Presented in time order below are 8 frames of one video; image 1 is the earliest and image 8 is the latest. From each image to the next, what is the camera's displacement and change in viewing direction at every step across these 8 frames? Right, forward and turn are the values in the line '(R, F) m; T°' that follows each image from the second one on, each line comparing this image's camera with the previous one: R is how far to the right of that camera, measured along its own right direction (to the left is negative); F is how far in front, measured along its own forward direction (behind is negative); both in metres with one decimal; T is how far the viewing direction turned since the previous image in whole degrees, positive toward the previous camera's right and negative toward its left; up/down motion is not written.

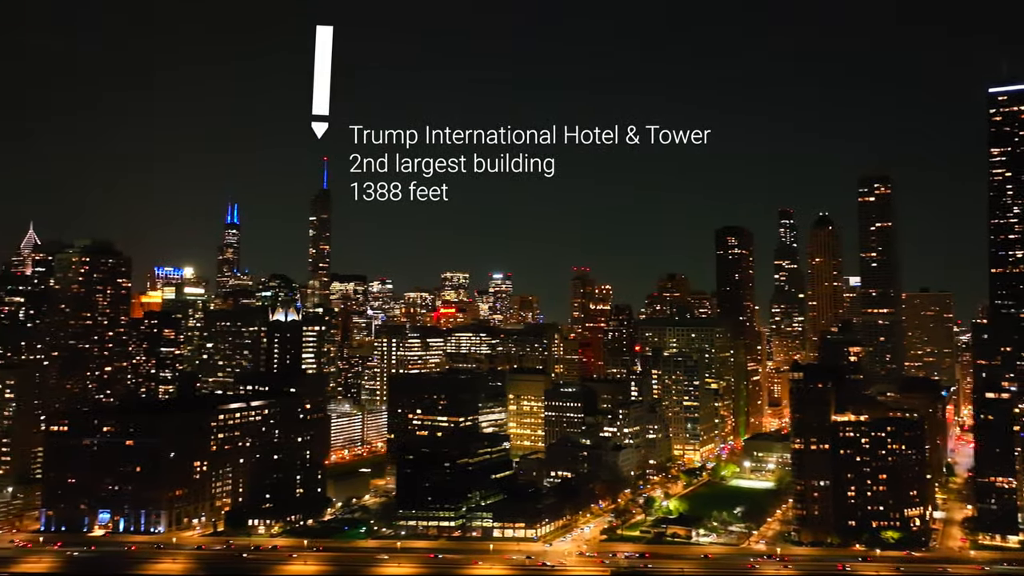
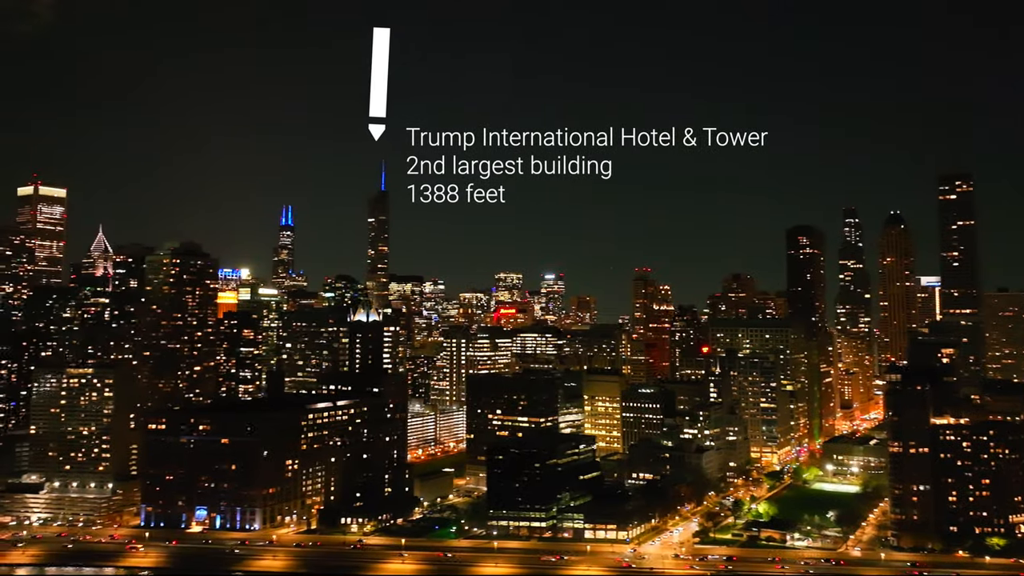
(-1.4, 0.0) m; -3°
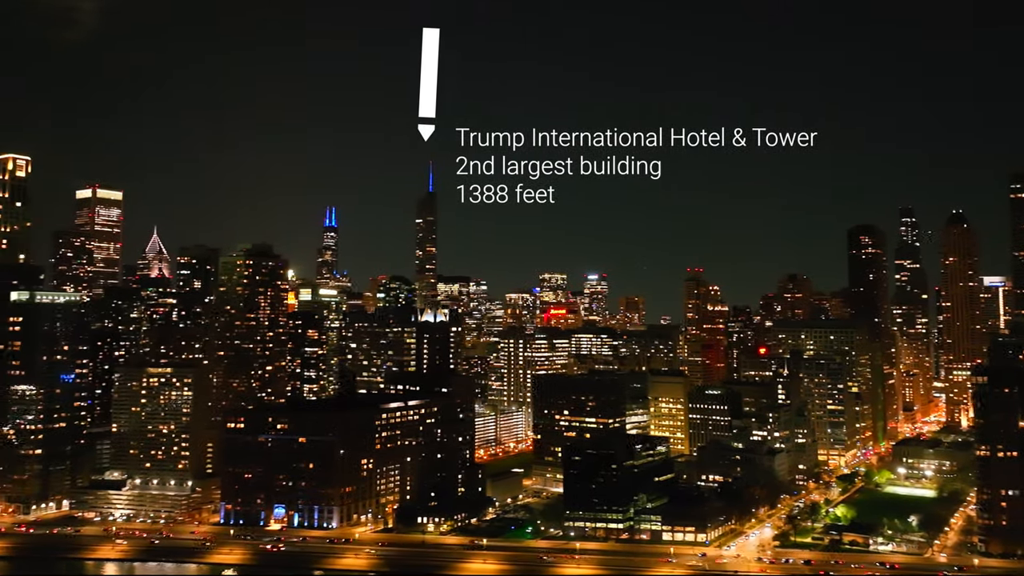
(-1.3, 0.0) m; -2°
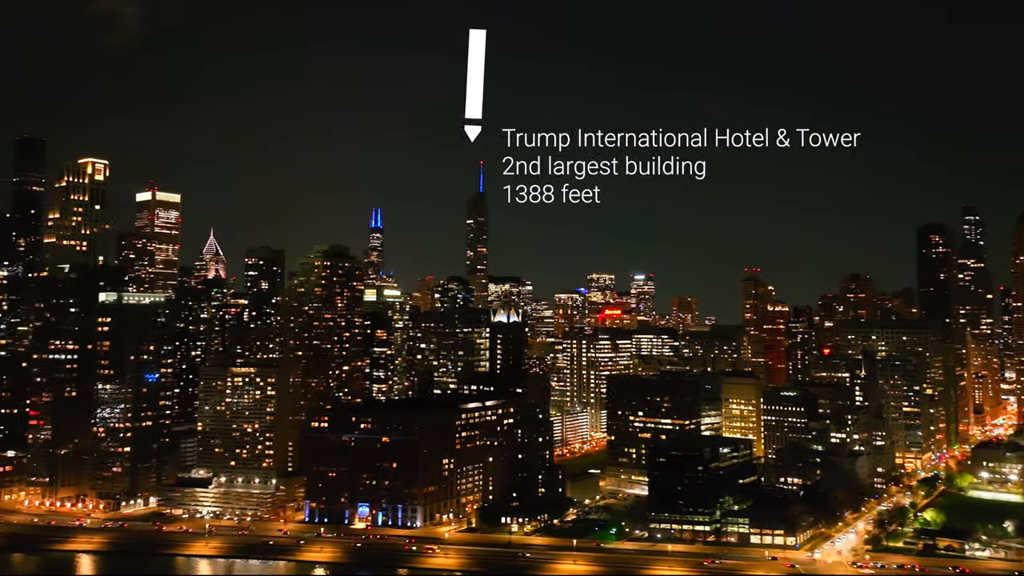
(-1.5, 0.0) m; -2°
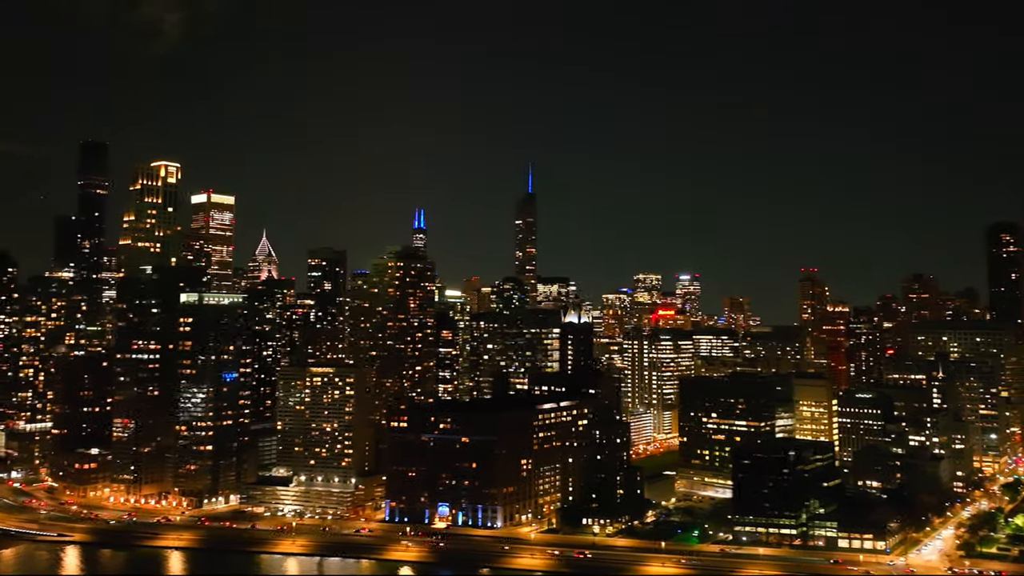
(-1.4, 0.0) m; -2°
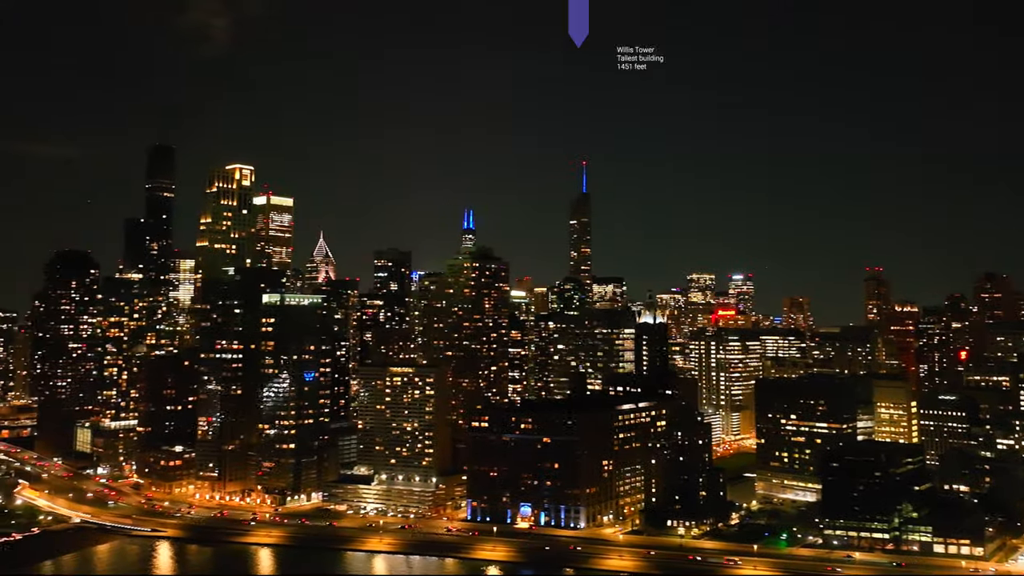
(-1.3, 0.0) m; -3°
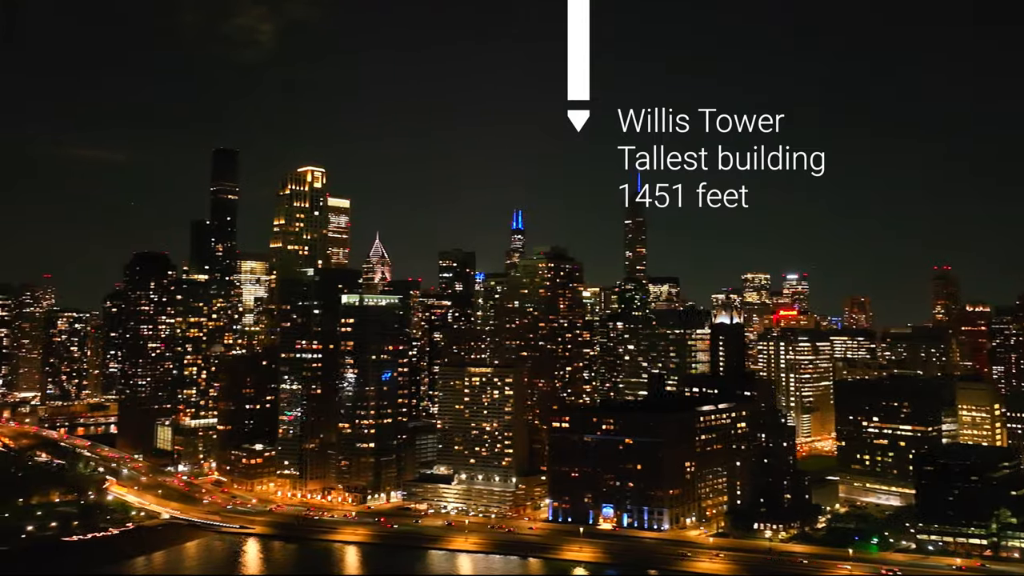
(-1.3, 0.0) m; -3°
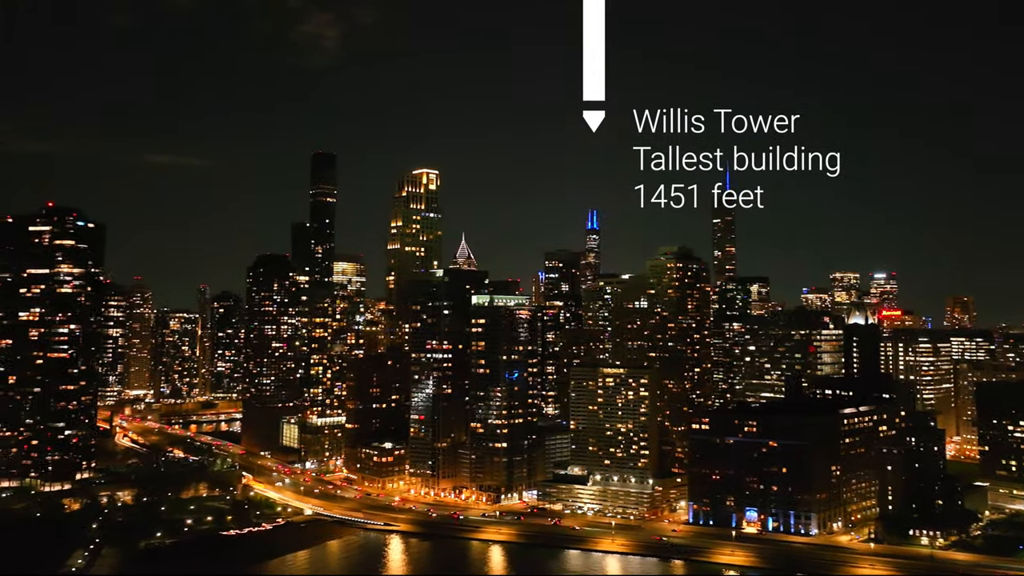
(-2.5, -0.1) m; -4°
